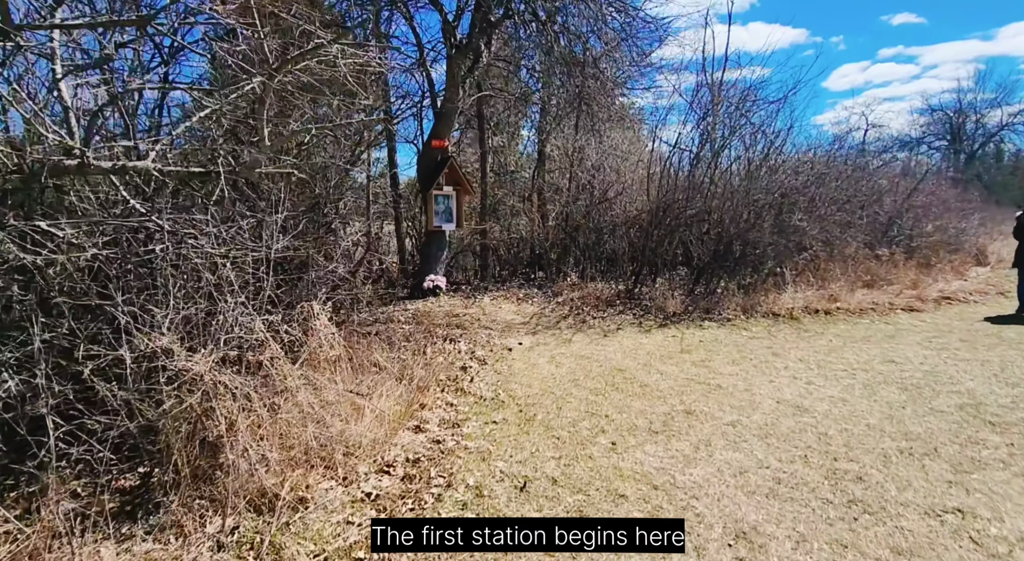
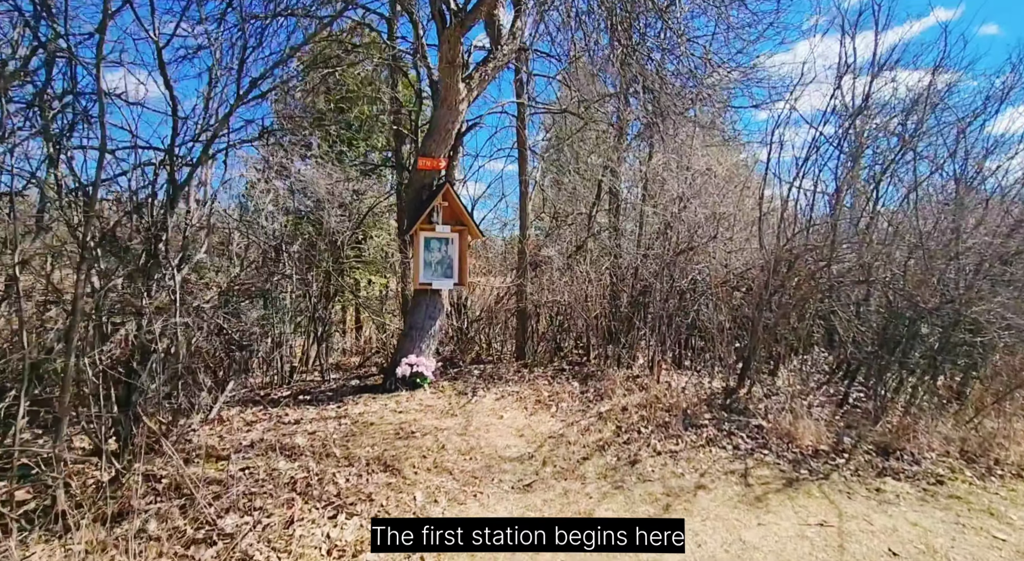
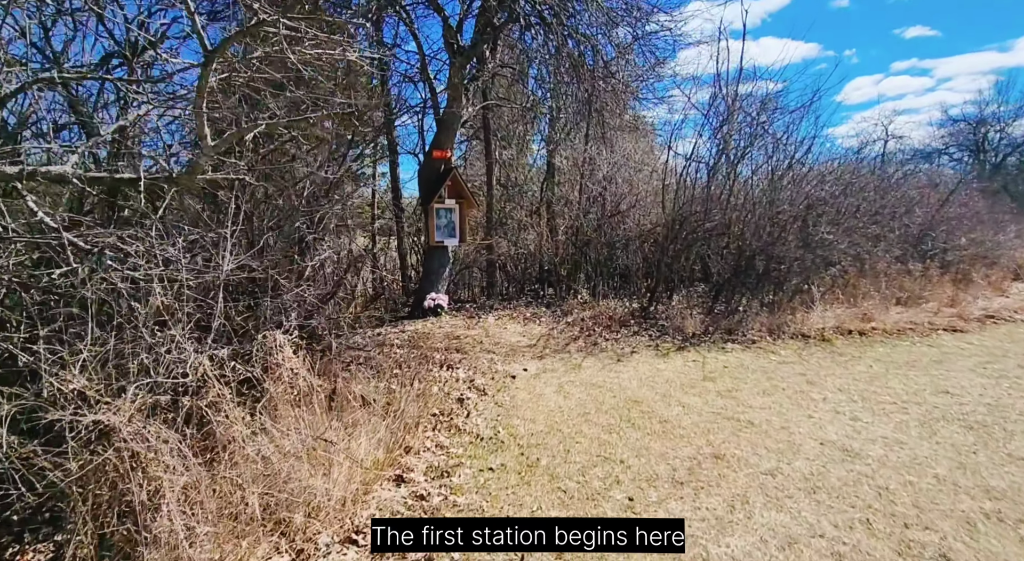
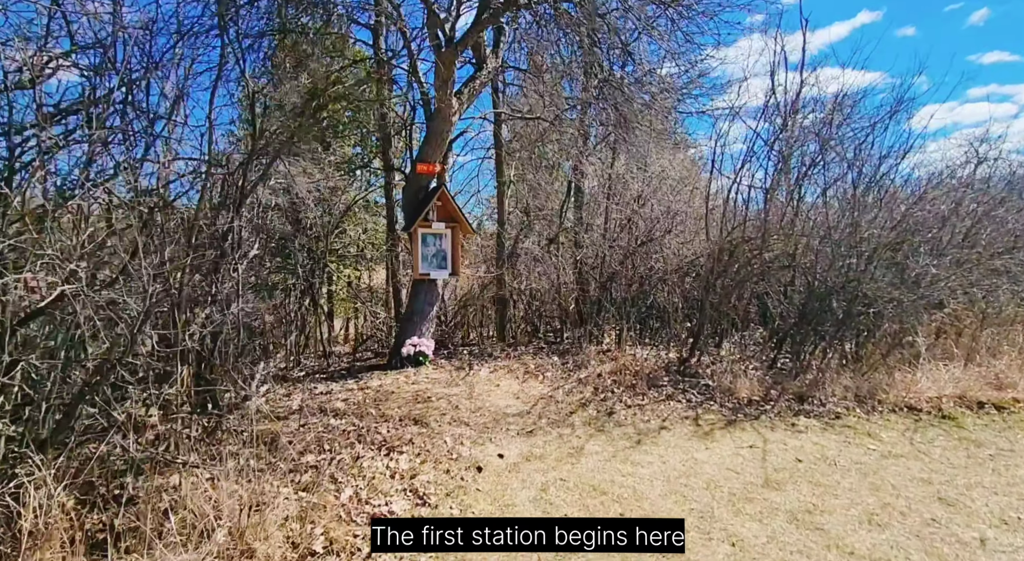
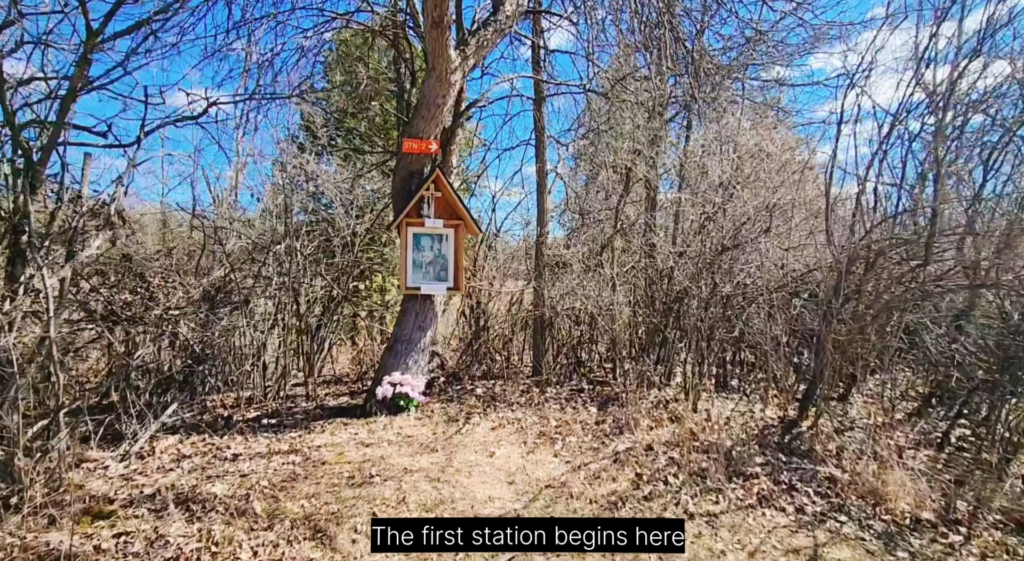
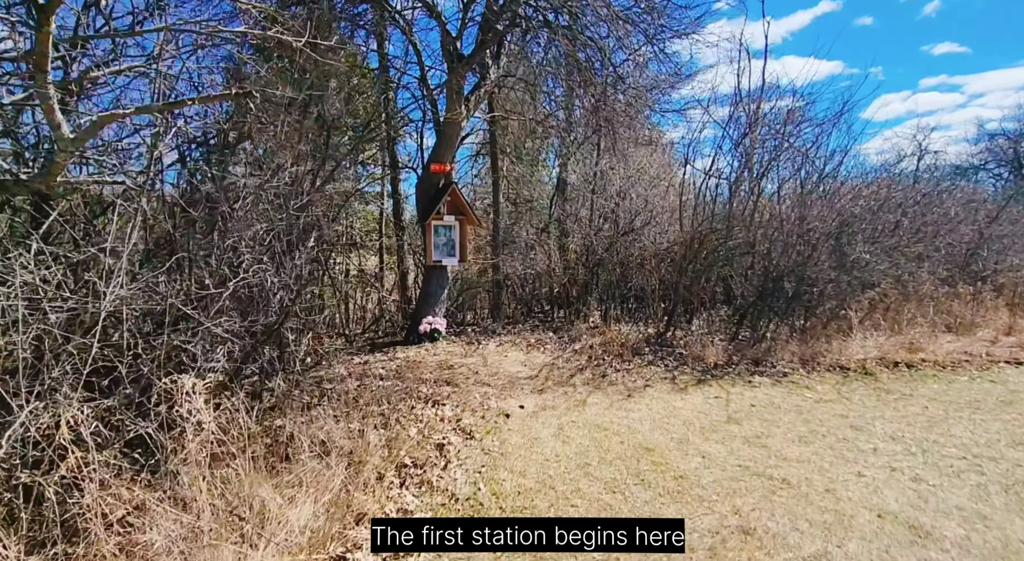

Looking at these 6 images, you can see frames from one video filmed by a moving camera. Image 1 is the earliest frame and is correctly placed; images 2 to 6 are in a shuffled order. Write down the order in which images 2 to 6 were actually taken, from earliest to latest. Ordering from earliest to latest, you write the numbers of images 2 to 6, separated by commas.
3, 6, 4, 2, 5
